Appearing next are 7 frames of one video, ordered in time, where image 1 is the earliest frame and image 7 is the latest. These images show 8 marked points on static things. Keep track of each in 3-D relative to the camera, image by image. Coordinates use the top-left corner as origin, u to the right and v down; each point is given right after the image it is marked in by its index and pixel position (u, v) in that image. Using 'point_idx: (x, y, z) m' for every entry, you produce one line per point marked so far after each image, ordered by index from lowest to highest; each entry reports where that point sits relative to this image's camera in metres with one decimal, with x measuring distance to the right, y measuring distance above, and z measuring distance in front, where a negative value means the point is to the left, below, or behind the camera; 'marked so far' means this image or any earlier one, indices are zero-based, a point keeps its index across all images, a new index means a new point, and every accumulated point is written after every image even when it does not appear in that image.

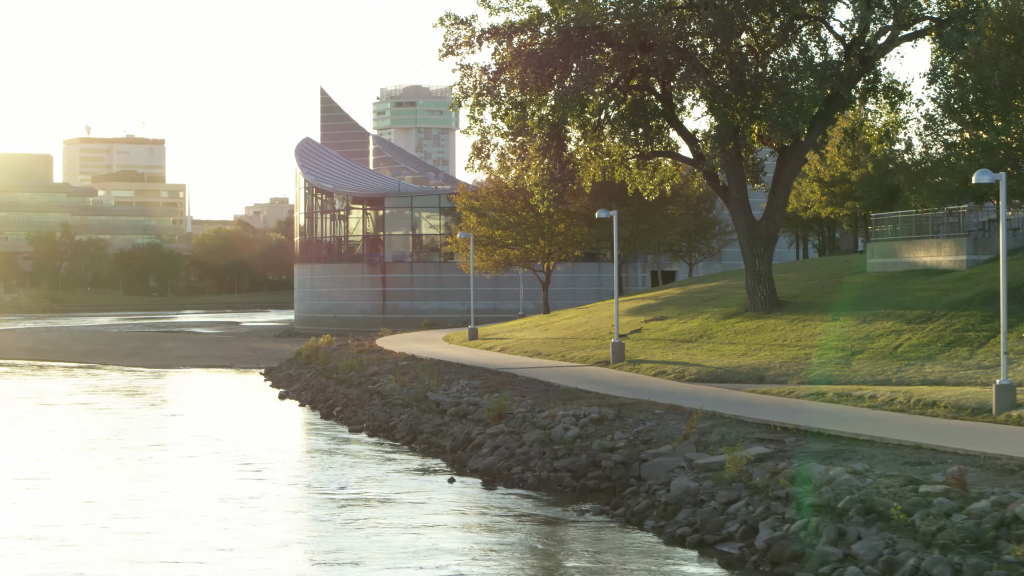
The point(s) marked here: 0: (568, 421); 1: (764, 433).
0: (+1.0, -2.3, +18.7) m
1: (+3.7, -2.2, +16.0) m
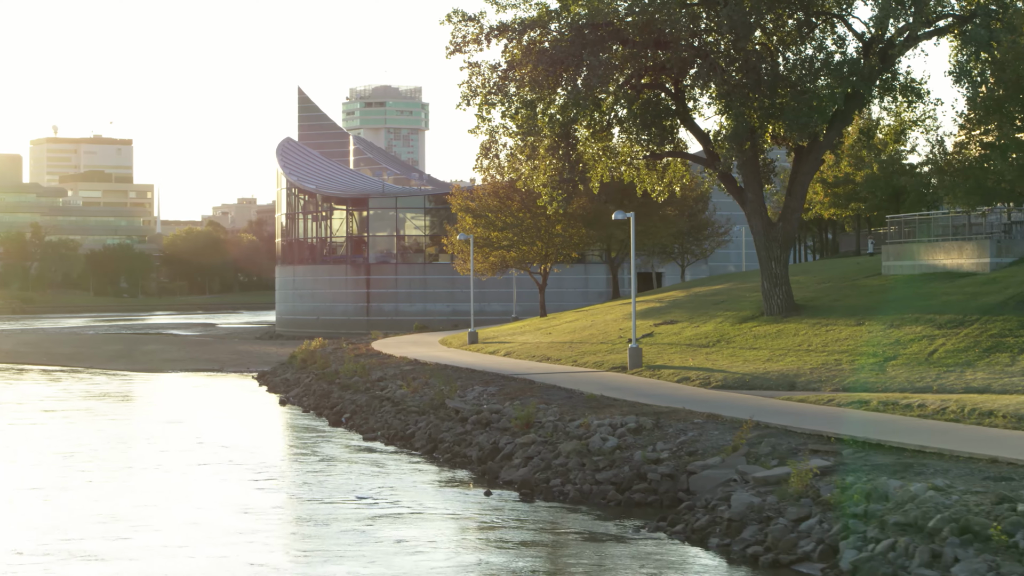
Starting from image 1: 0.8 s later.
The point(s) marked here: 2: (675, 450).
0: (+1.6, -2.4, +18.1) m
1: (+4.4, -2.3, +15.4) m
2: (+2.5, -2.5, +16.7) m
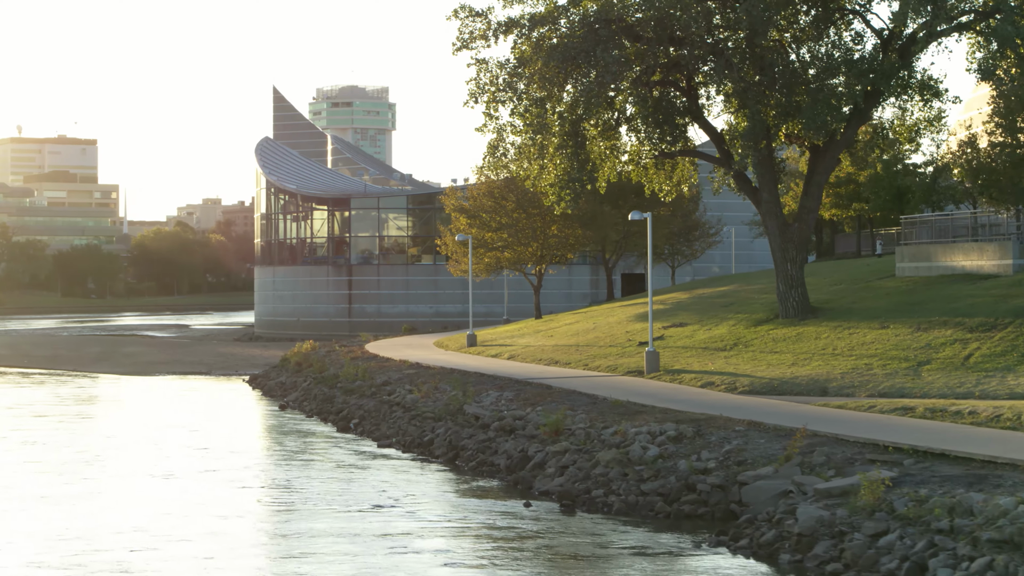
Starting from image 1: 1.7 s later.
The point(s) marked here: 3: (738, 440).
0: (+2.1, -2.4, +17.4) m
1: (+5.0, -2.3, +14.8) m
2: (+3.1, -2.5, +16.1) m
3: (+3.5, -2.3, +16.7) m
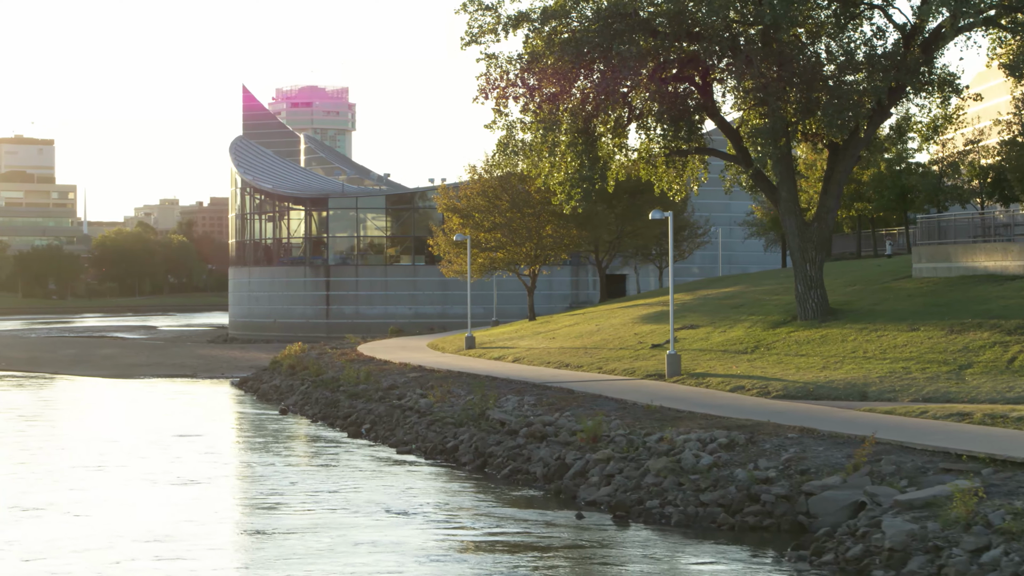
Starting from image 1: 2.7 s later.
0: (+2.8, -2.4, +16.7) m
1: (+5.8, -2.3, +14.2) m
2: (+3.8, -2.6, +15.4) m
3: (+4.2, -2.4, +16.1) m
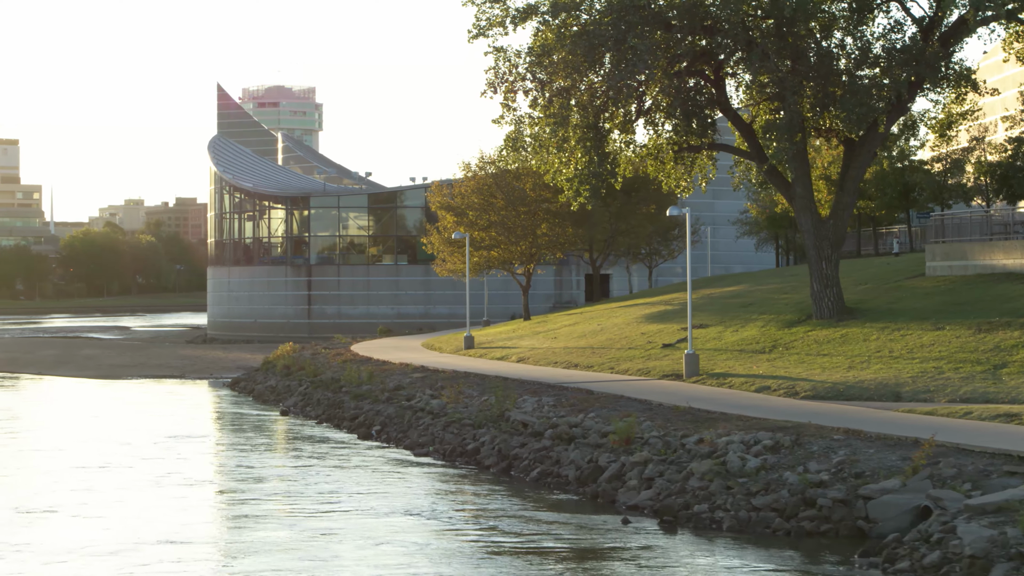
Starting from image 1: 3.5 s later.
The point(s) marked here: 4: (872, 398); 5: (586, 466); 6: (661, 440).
0: (+3.4, -2.4, +16.2) m
1: (+6.4, -2.3, +13.7) m
2: (+4.4, -2.5, +14.9) m
3: (+4.8, -2.3, +15.5) m
4: (+6.6, -2.0, +19.8) m
5: (+1.2, -2.9, +17.8) m
6: (+2.4, -2.5, +17.5) m
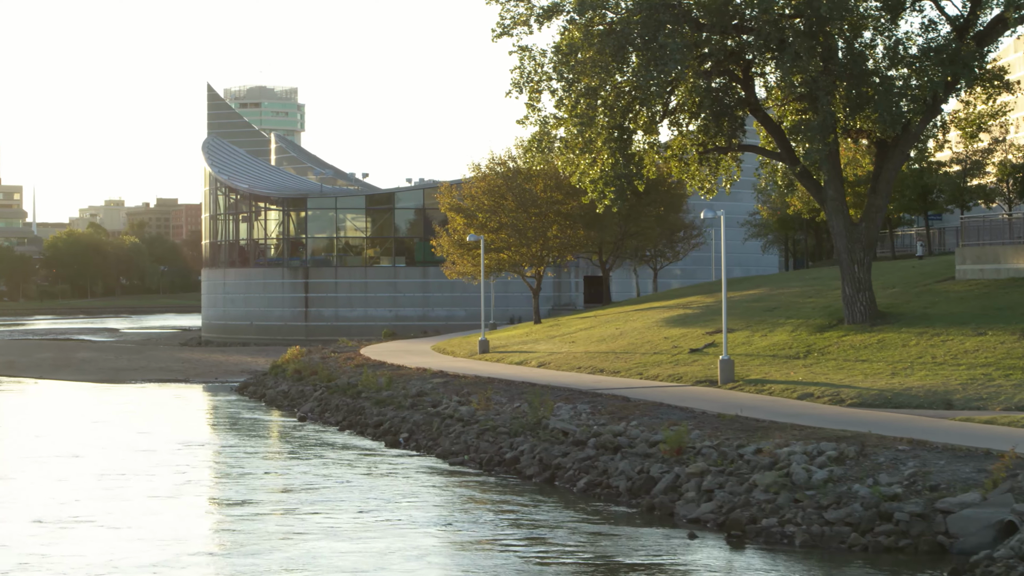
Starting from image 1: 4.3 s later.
0: (+4.2, -2.5, +15.6) m
1: (+7.2, -2.4, +13.2) m
2: (+5.2, -2.6, +14.4) m
3: (+5.6, -2.4, +15.0) m
4: (+7.3, -2.1, +19.3) m
5: (+2.0, -3.0, +17.2) m
6: (+3.2, -2.5, +17.0) m
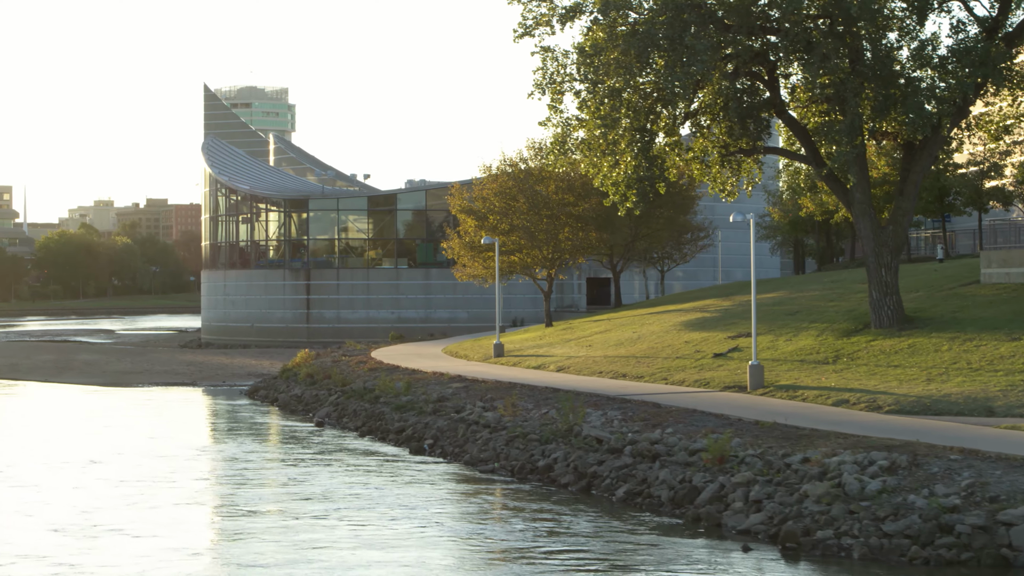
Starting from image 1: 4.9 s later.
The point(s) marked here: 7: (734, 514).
0: (+4.8, -2.6, +15.3) m
1: (+7.8, -2.4, +12.9) m
2: (+5.9, -2.7, +14.1) m
3: (+6.2, -2.5, +14.7) m
4: (+7.9, -2.2, +19.0) m
5: (+2.6, -3.1, +16.9) m
6: (+3.8, -2.6, +16.7) m
7: (+3.2, -3.2, +15.4) m
